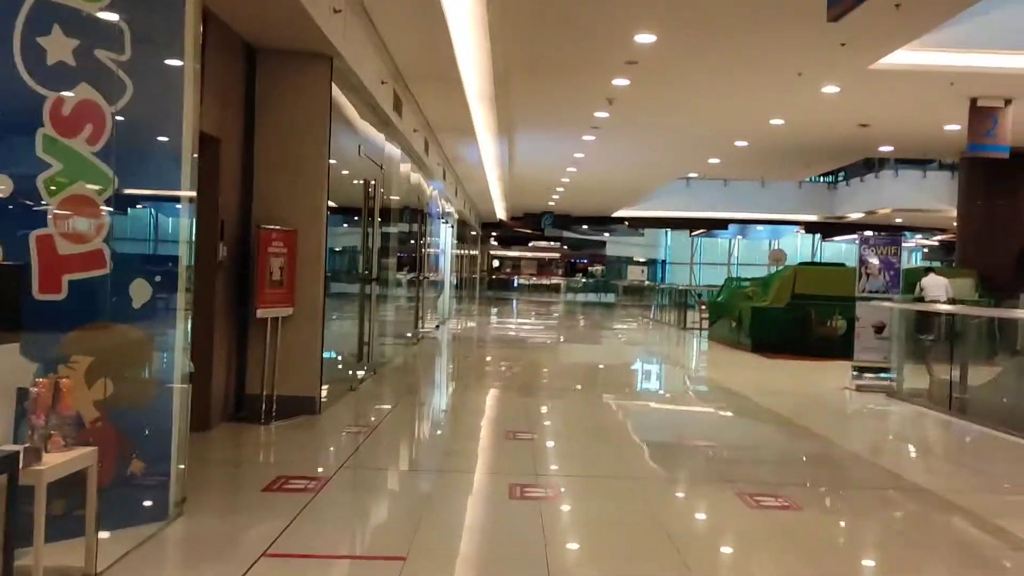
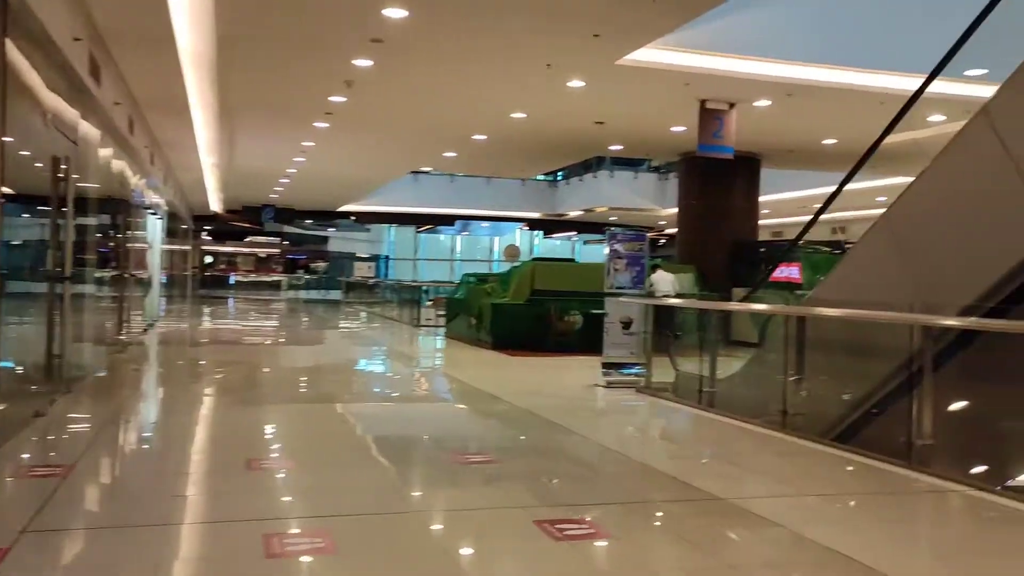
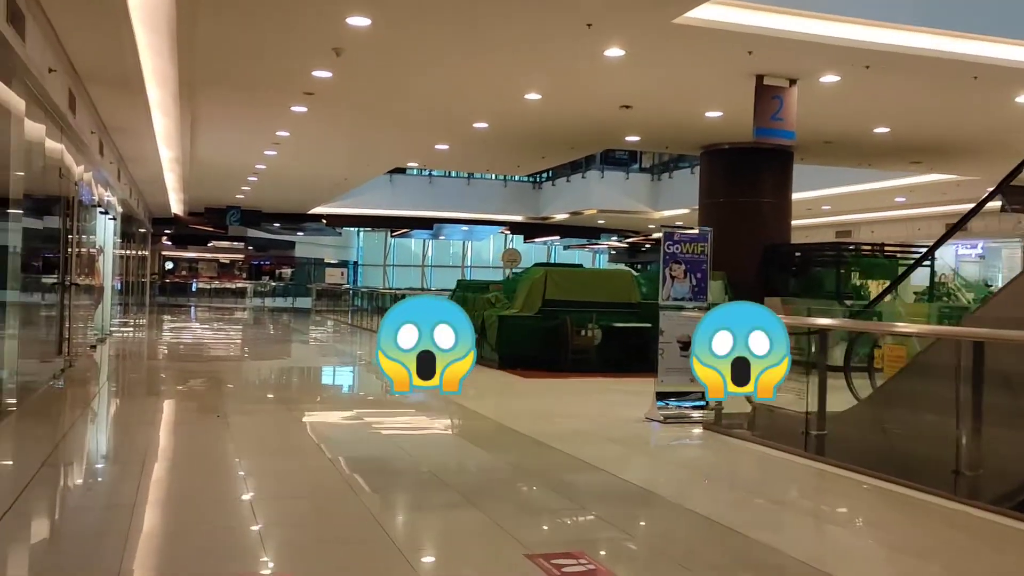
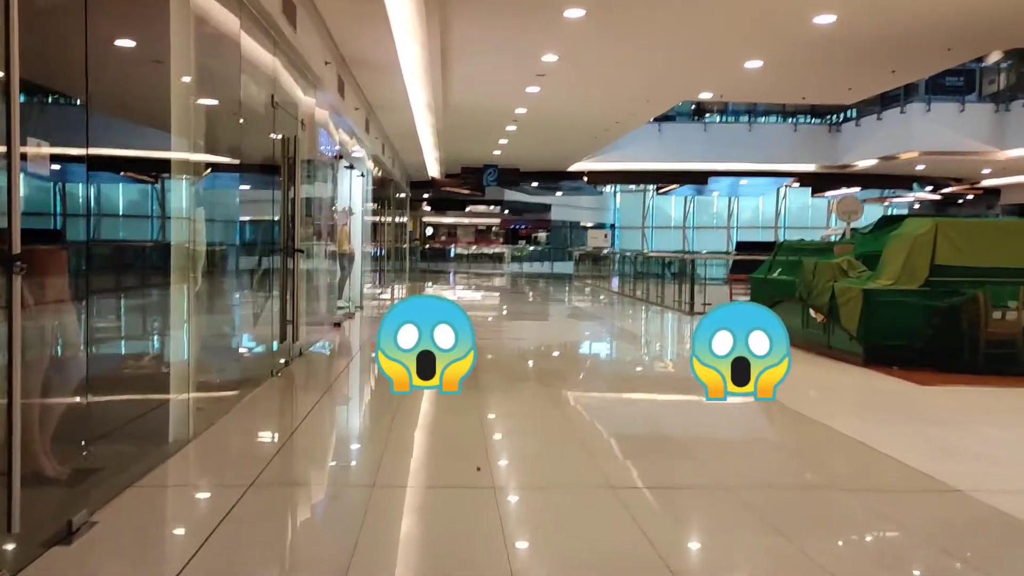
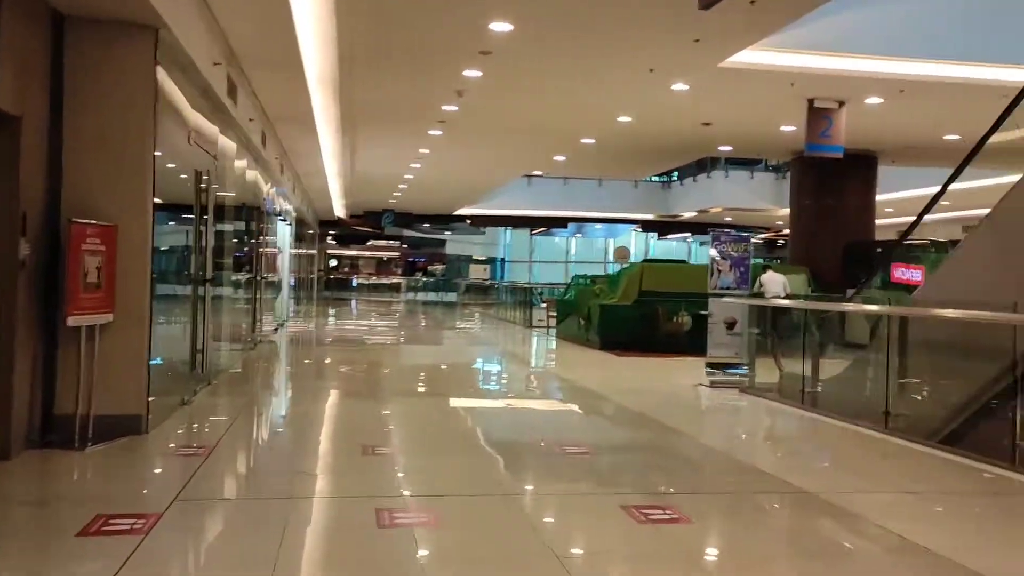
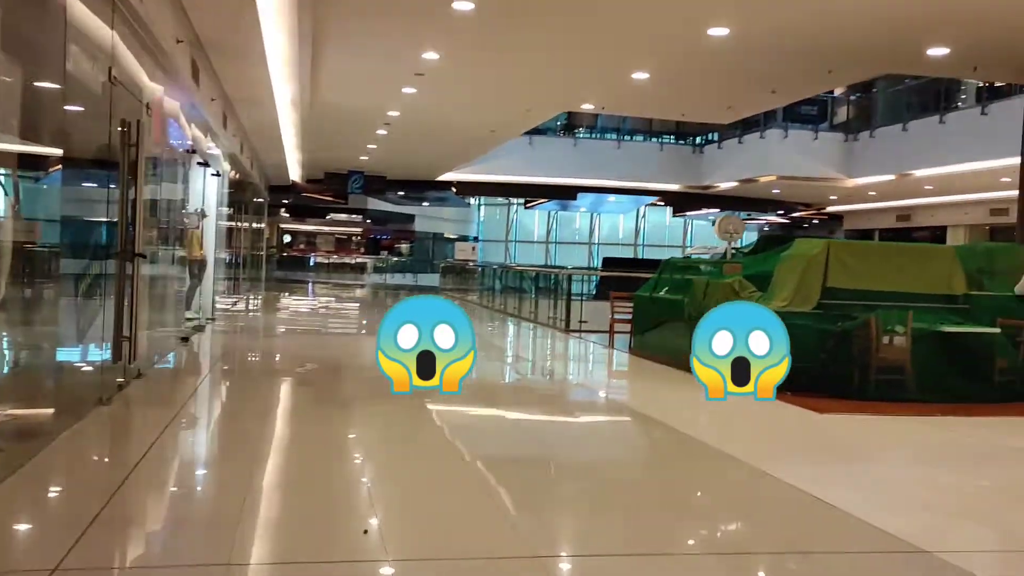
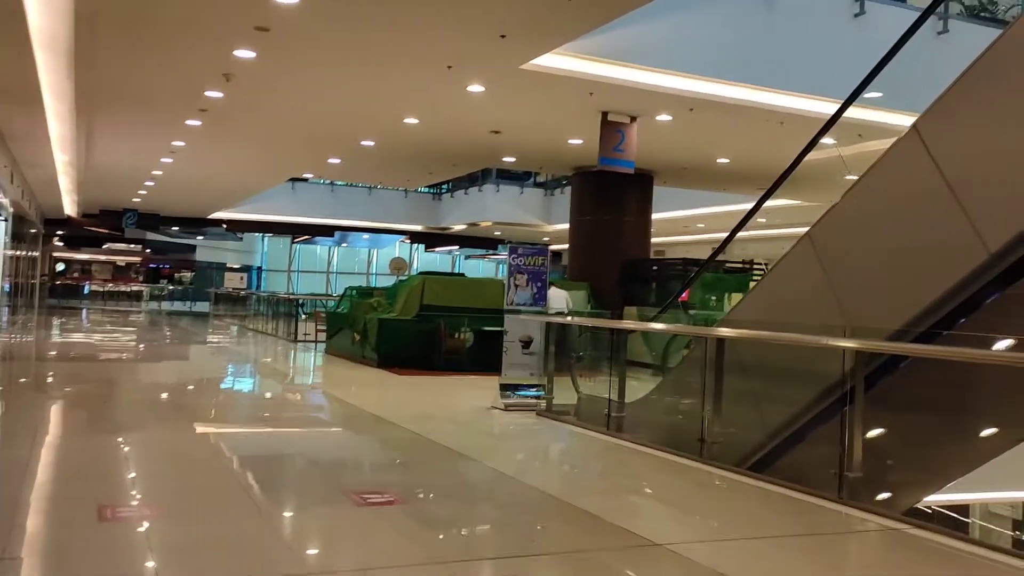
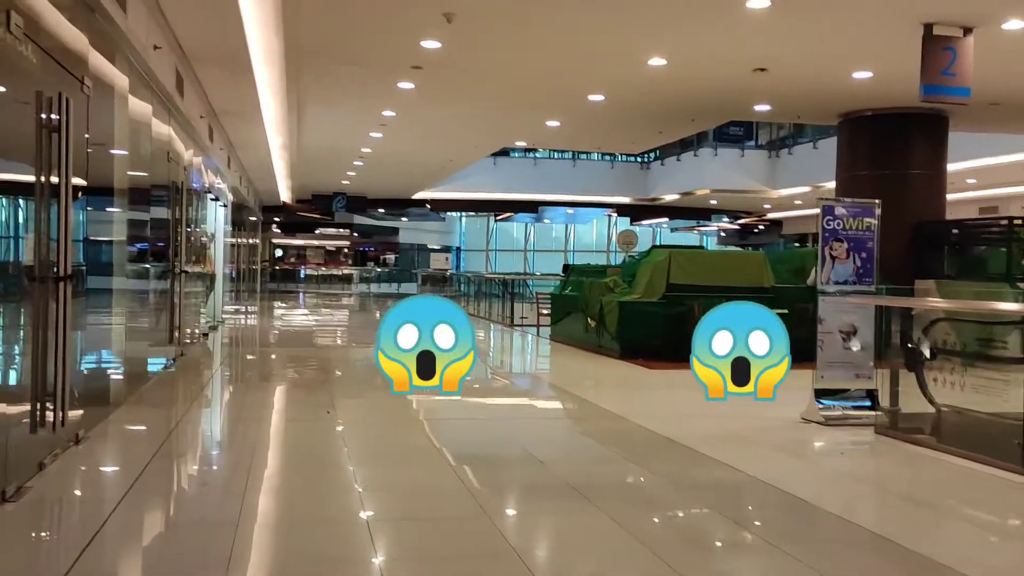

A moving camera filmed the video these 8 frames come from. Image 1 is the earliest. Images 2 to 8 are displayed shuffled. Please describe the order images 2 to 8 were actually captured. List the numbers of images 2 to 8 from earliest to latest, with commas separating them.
5, 2, 7, 3, 8, 4, 6
